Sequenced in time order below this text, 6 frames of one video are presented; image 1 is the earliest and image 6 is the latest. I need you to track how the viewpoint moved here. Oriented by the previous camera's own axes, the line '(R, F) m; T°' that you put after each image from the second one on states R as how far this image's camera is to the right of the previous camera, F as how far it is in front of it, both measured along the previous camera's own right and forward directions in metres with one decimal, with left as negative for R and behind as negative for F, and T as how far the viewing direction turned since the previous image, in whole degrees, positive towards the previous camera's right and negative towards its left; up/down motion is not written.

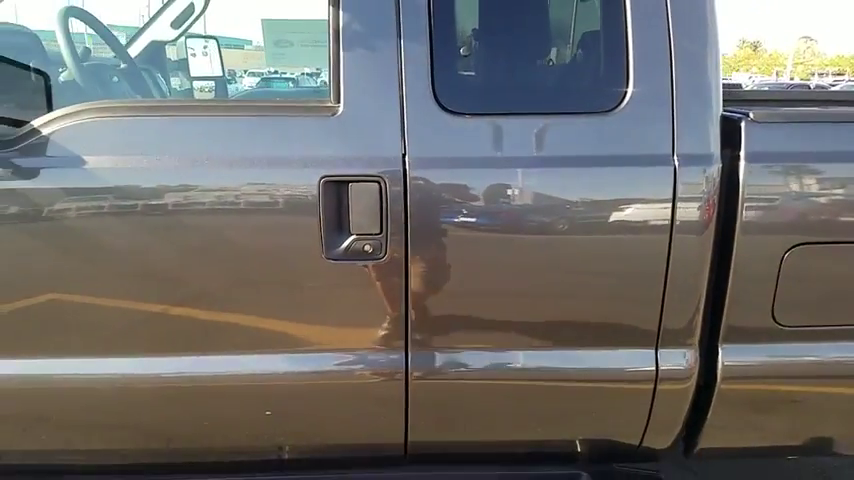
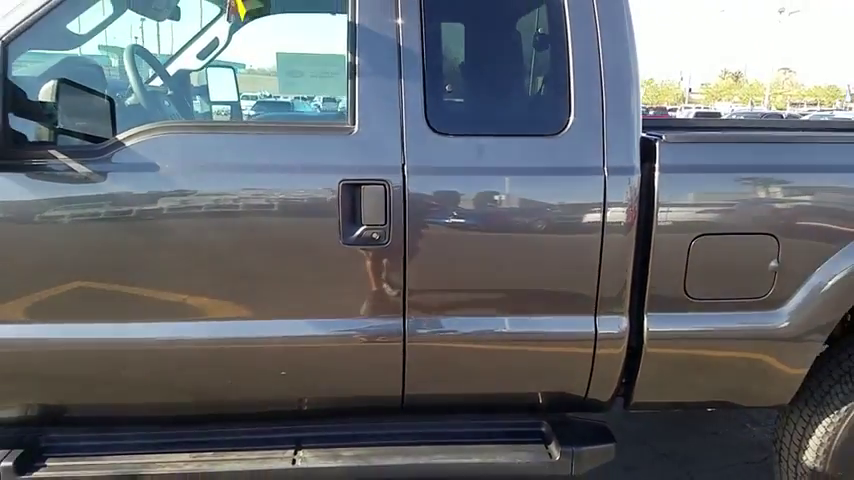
(0.0, -0.4) m; +1°
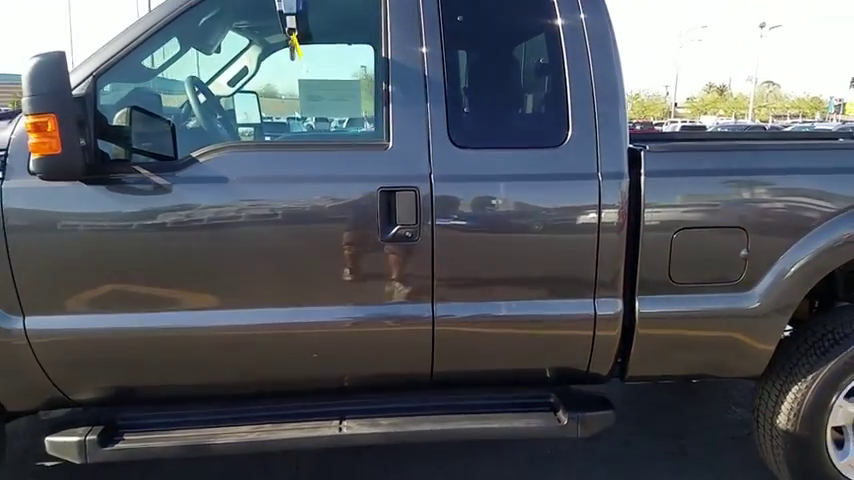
(-0.1, -0.3) m; +1°
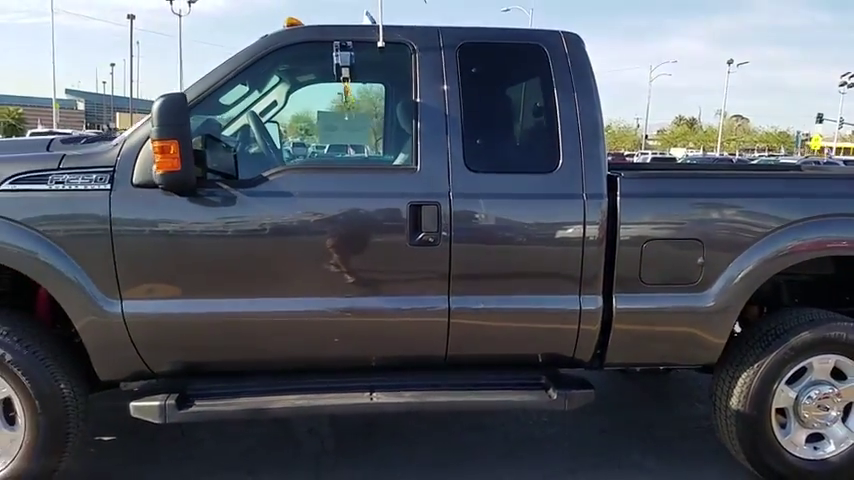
(-0.2, -0.5) m; +2°
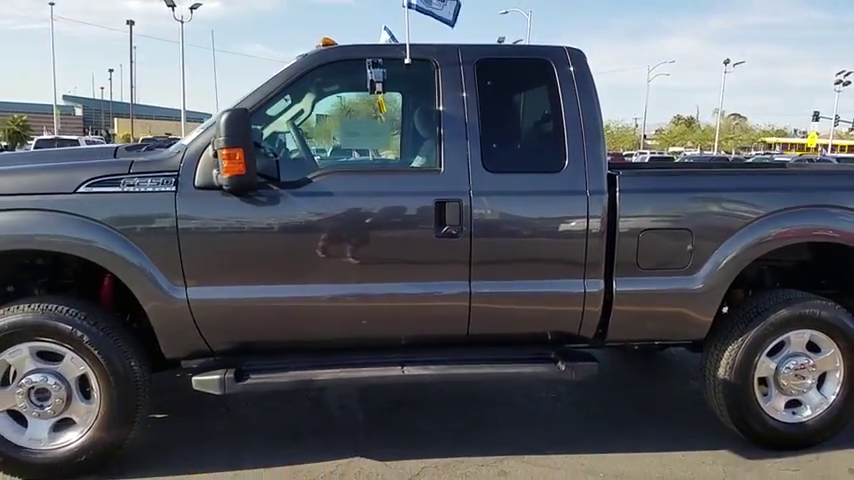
(-0.1, -0.4) m; 0°
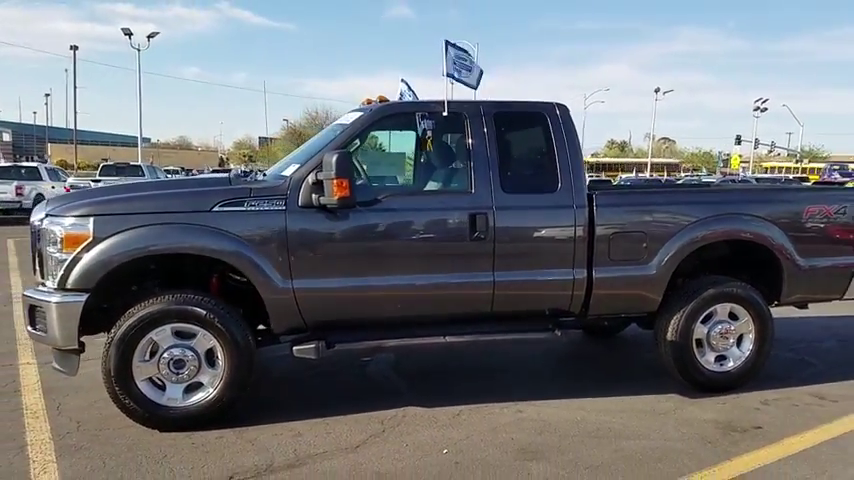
(-0.6, -1.1) m; +5°
